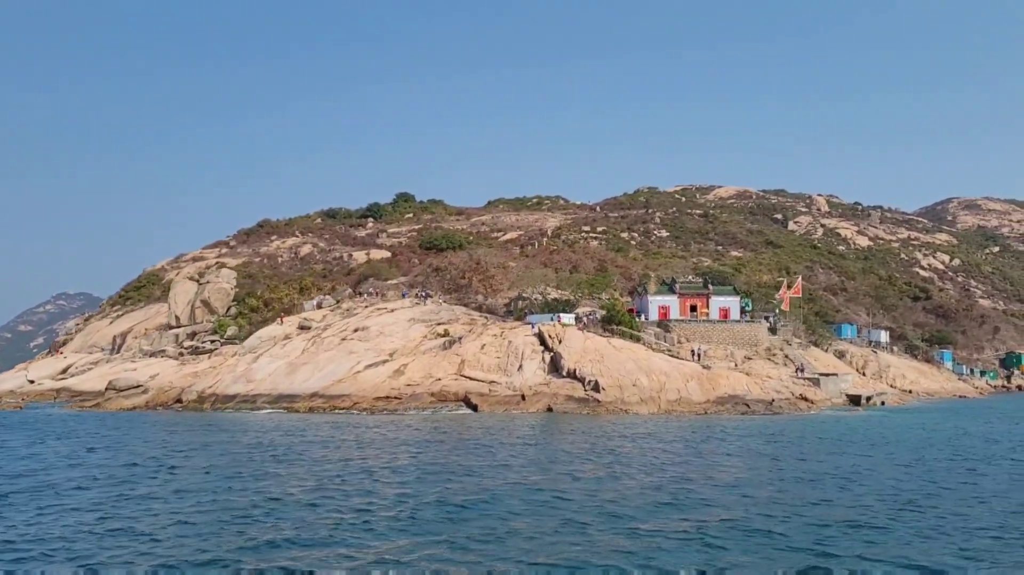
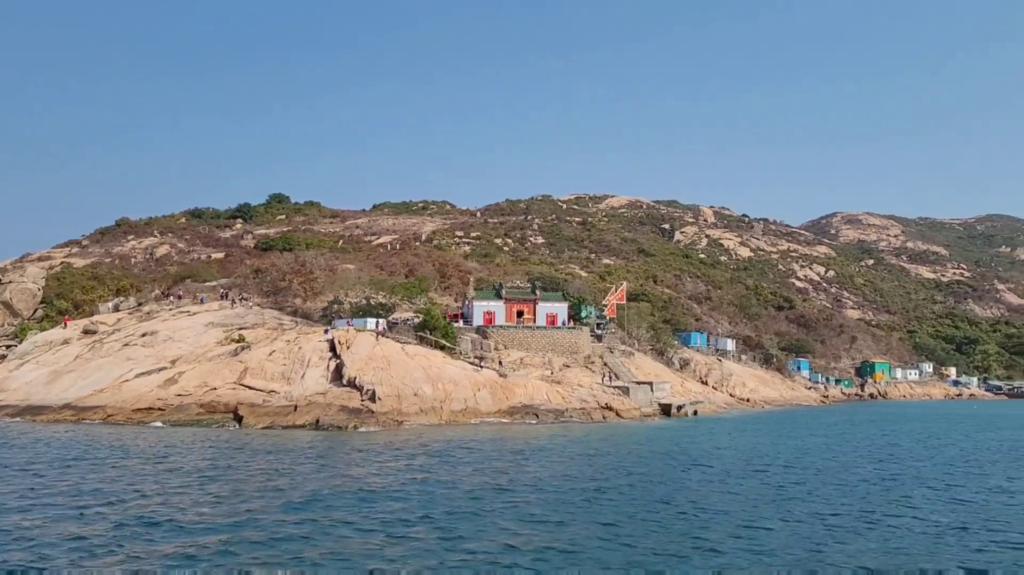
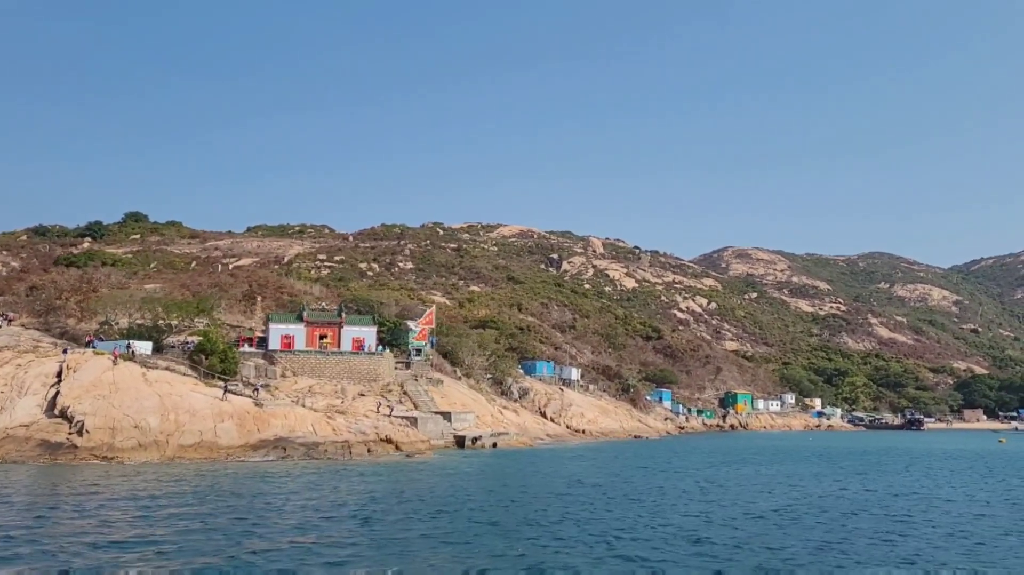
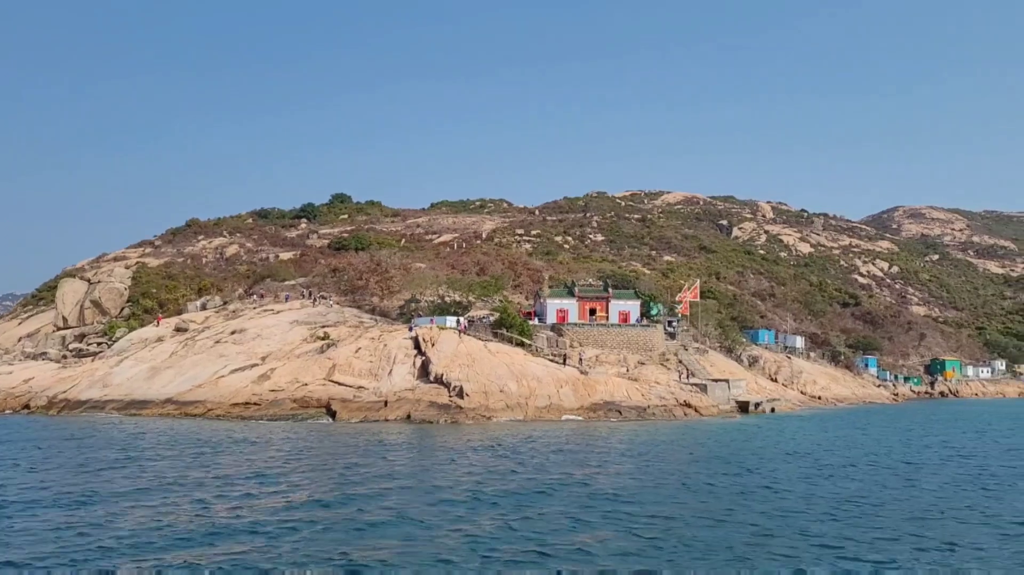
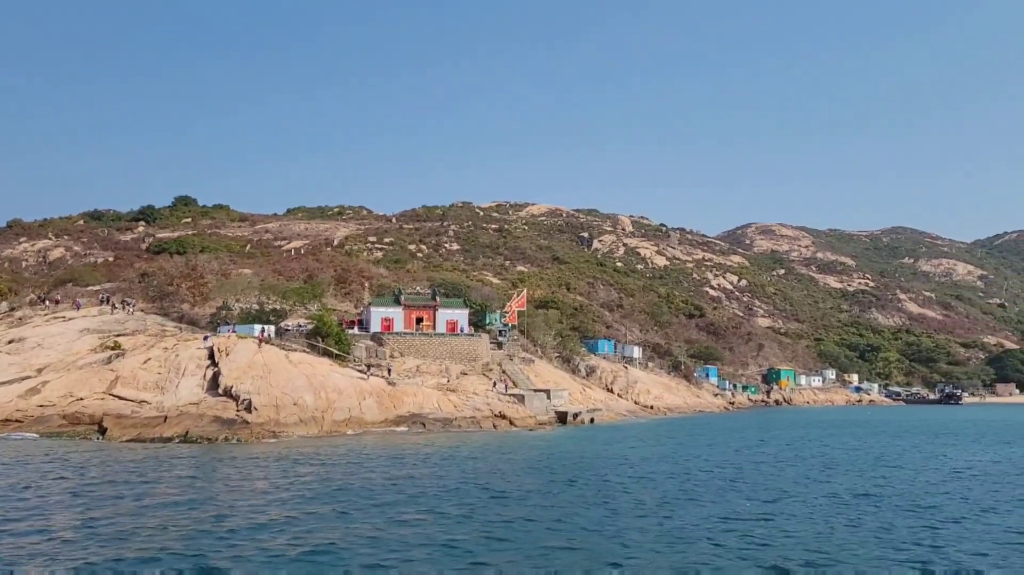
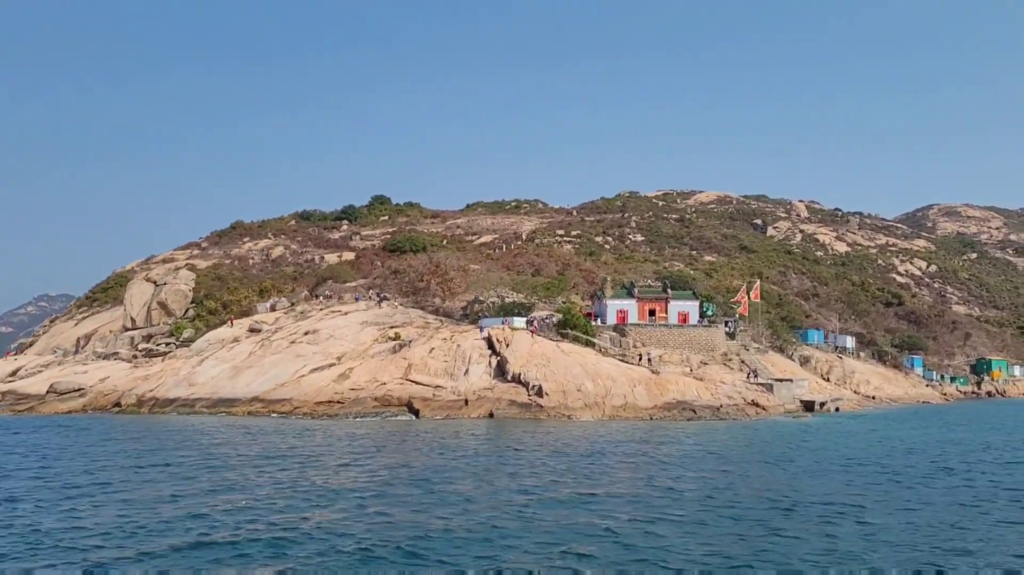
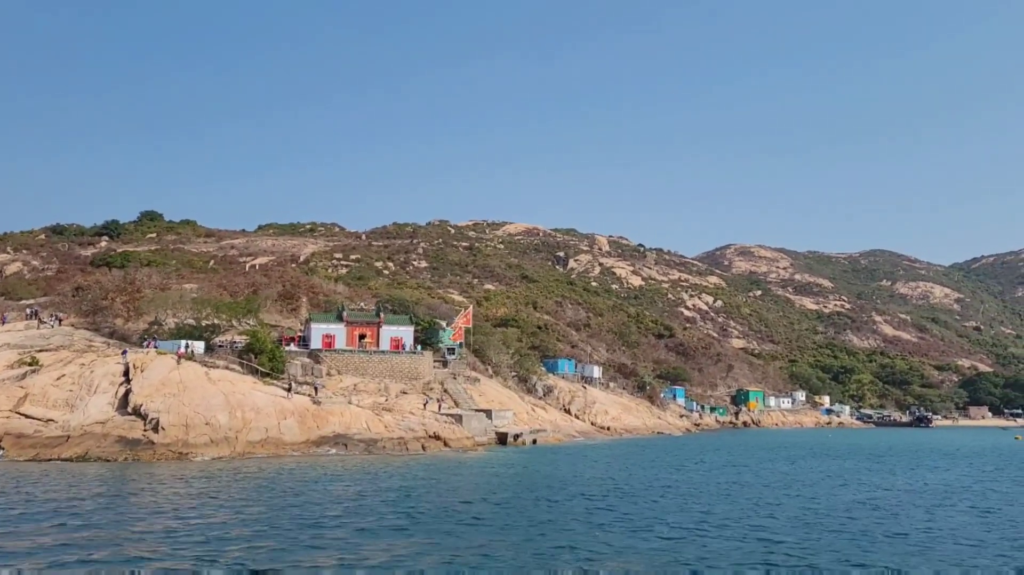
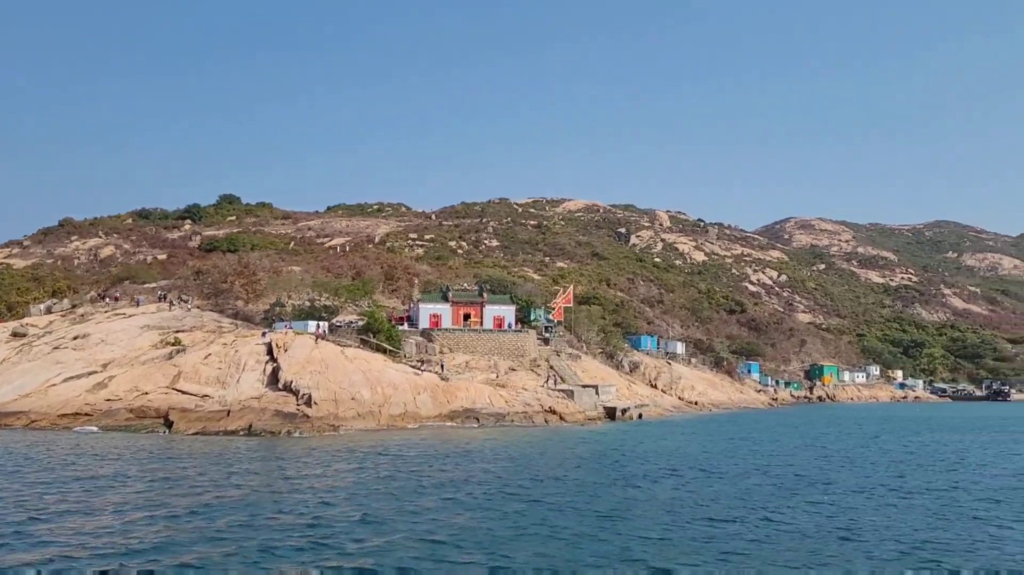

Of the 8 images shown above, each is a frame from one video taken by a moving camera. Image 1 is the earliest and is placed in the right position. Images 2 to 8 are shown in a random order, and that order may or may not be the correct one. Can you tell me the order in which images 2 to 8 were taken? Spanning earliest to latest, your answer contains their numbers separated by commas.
6, 4, 2, 8, 5, 7, 3
